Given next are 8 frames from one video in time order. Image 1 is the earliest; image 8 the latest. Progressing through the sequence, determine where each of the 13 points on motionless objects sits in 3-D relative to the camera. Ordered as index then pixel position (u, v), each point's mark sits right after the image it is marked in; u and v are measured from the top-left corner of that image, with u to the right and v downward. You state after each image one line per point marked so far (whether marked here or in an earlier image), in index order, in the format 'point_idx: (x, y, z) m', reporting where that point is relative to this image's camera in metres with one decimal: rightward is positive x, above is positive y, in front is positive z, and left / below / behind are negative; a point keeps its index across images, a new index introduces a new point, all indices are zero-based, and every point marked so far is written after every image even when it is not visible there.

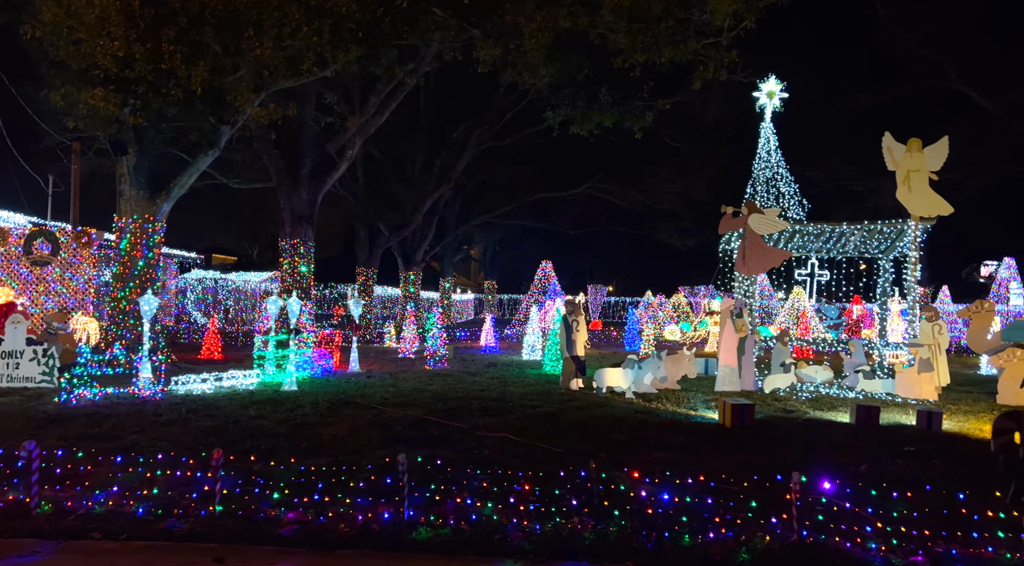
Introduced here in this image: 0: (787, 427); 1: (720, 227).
0: (+3.1, -1.6, +8.8) m
1: (+3.5, +0.9, +13.3) m
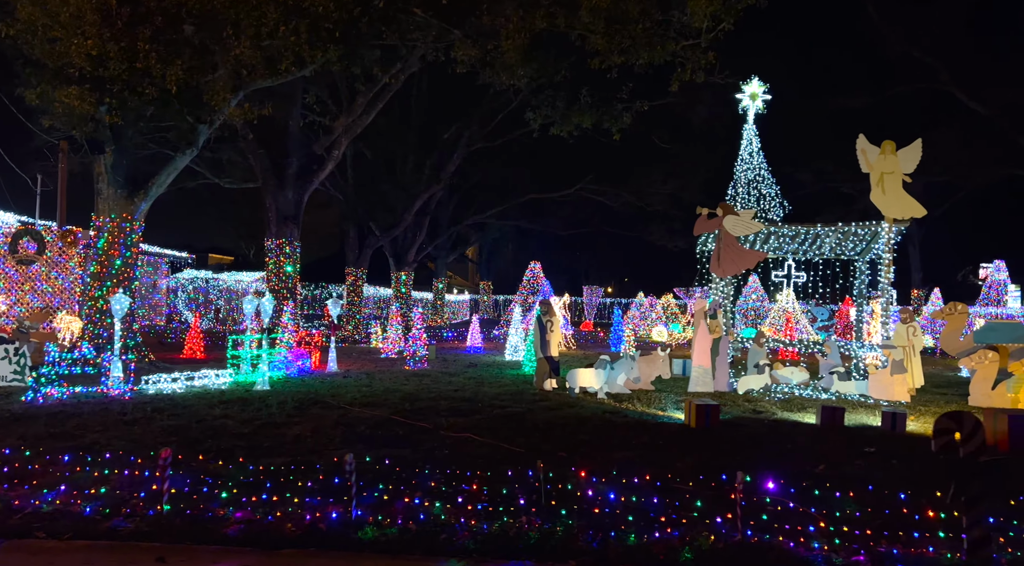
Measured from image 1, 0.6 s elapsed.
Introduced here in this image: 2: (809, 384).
0: (+2.7, -1.6, +8.9) m
1: (+3.1, +0.9, +13.4) m
2: (+5.2, -1.8, +13.8) m
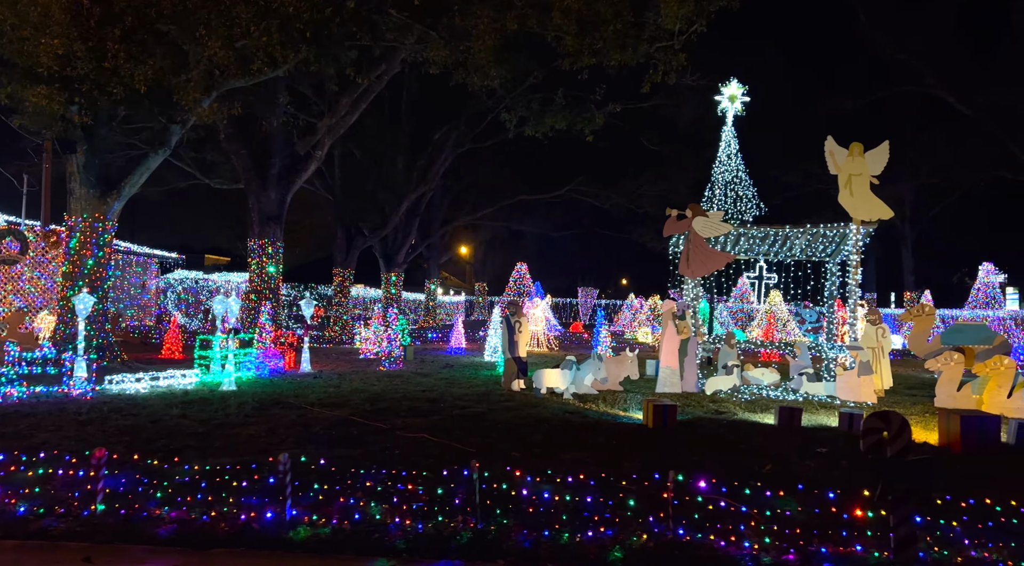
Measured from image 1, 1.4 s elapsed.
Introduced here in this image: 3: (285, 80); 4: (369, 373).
0: (+2.2, -1.6, +8.9) m
1: (+2.6, +0.9, +13.4) m
2: (+4.7, -1.8, +13.8) m
3: (-4.7, +4.5, +17.4) m
4: (-2.8, -1.8, +15.5) m
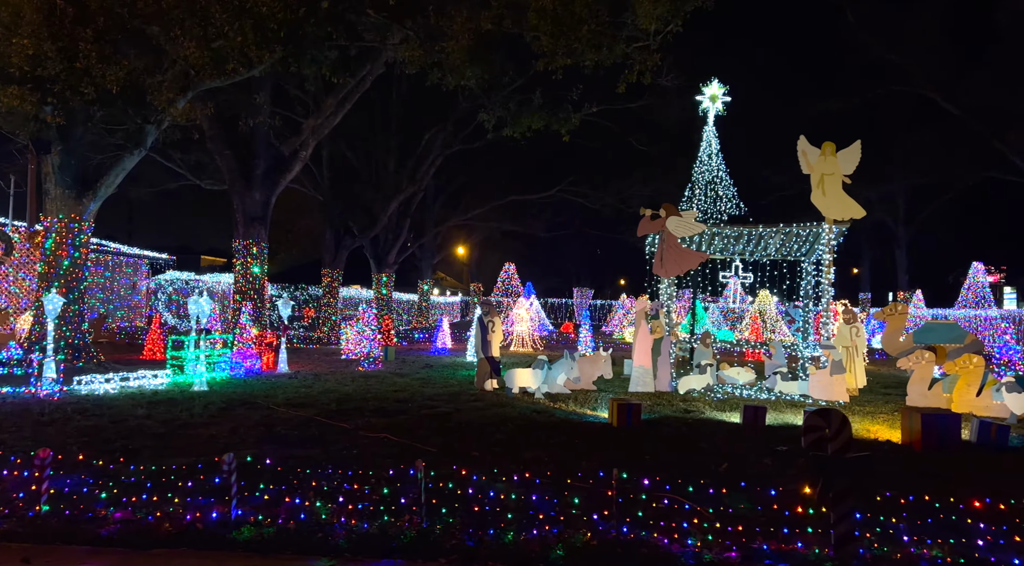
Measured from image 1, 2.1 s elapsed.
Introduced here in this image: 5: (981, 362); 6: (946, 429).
0: (+1.8, -1.6, +8.9) m
1: (+2.2, +0.9, +13.4) m
2: (+4.3, -1.8, +13.9) m
3: (-5.2, +4.5, +17.3) m
4: (-3.3, -1.8, +15.5) m
5: (+6.8, -1.1, +11.5) m
6: (+4.6, -1.5, +8.3) m
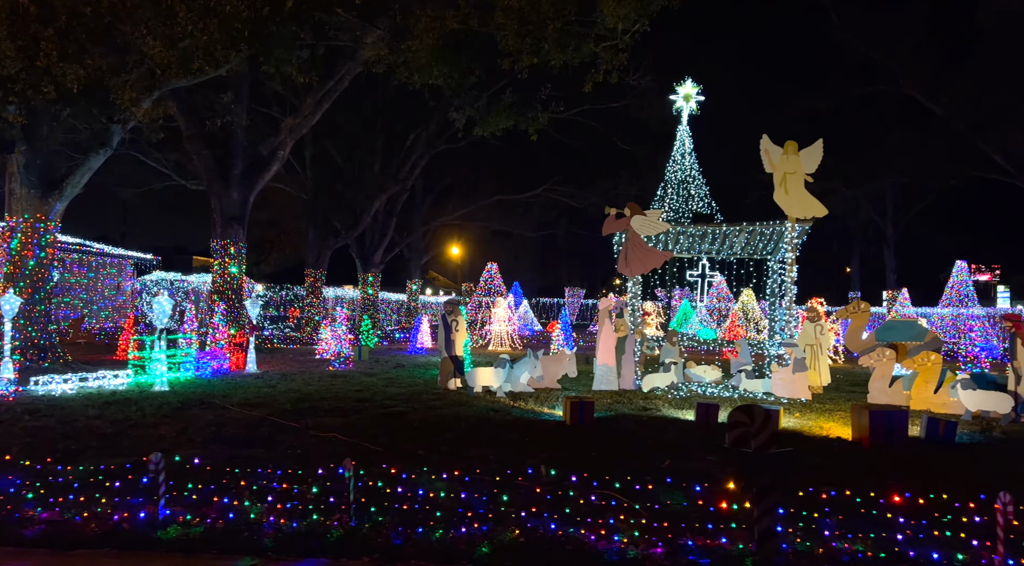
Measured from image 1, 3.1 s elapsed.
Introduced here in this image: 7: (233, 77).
0: (+1.3, -1.6, +8.9) m
1: (+1.6, +0.9, +13.5) m
2: (+3.7, -1.8, +13.9) m
3: (-5.8, +4.5, +17.3) m
4: (-3.9, -1.8, +15.5) m
5: (+6.3, -1.1, +11.5) m
6: (+4.0, -1.5, +8.3) m
7: (-5.9, +4.5, +17.3) m
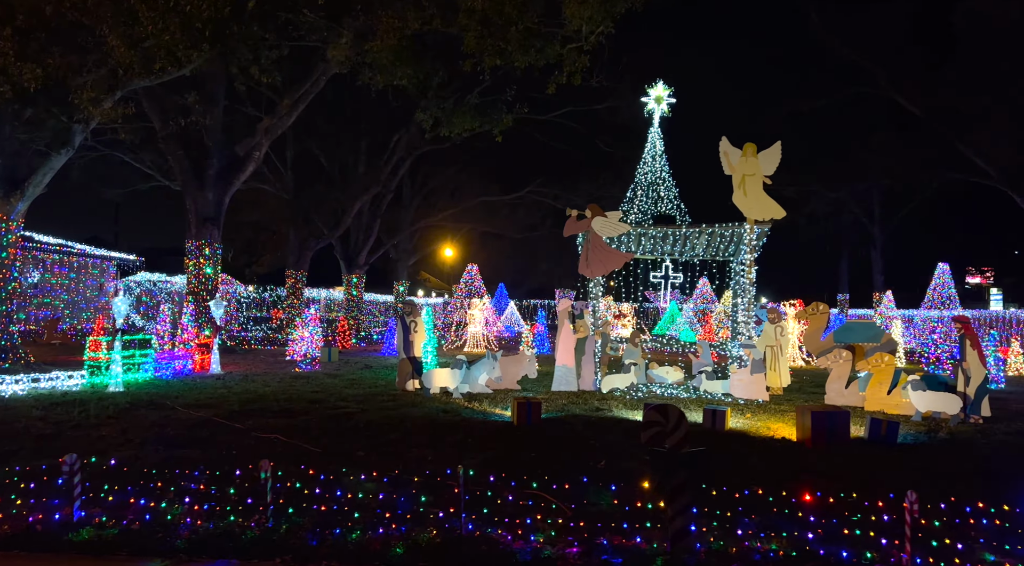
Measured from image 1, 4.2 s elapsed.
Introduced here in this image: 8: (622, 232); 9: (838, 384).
0: (+0.7, -1.6, +9.0) m
1: (+0.9, +0.9, +13.5) m
2: (+3.0, -1.8, +14.0) m
3: (-6.6, +4.5, +17.2) m
4: (-4.6, -1.8, +15.4) m
5: (+5.6, -1.1, +11.6) m
6: (+3.4, -1.5, +8.4) m
7: (-6.6, +4.5, +17.2) m
8: (+1.9, +0.9, +13.5) m
9: (+5.1, -1.6, +12.2) m
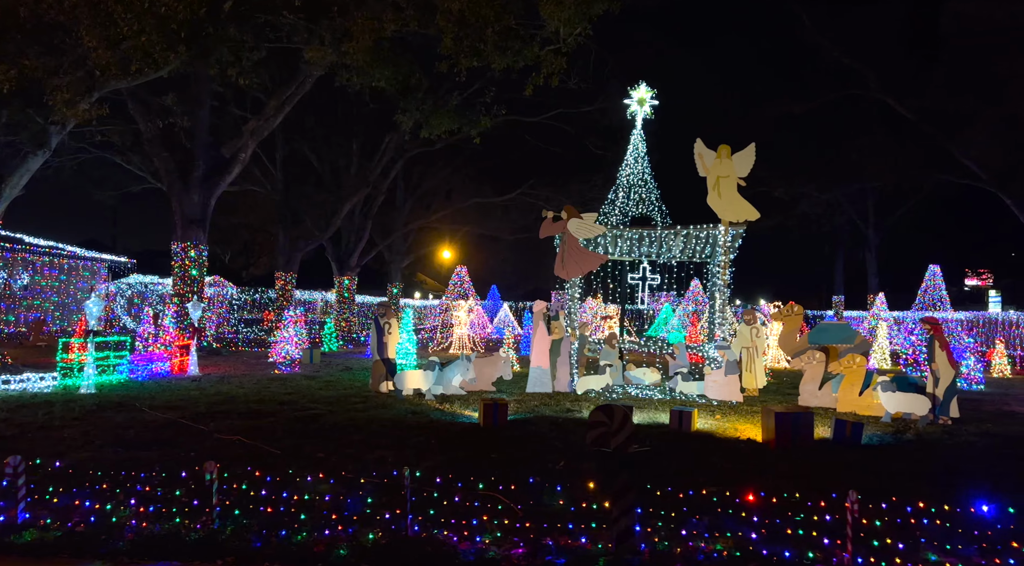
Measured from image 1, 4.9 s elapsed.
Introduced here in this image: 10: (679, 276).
0: (+0.3, -1.6, +9.0) m
1: (+0.5, +0.9, +13.5) m
2: (+2.6, -1.8, +14.0) m
3: (-7.0, +4.5, +17.2) m
4: (-5.0, -1.8, +15.4) m
5: (+5.2, -1.2, +11.7) m
6: (+3.1, -1.5, +8.4) m
7: (-7.1, +4.5, +17.2) m
8: (+1.5, +0.8, +13.5) m
9: (+4.7, -1.6, +12.3) m
10: (+3.7, +0.1, +17.2) m
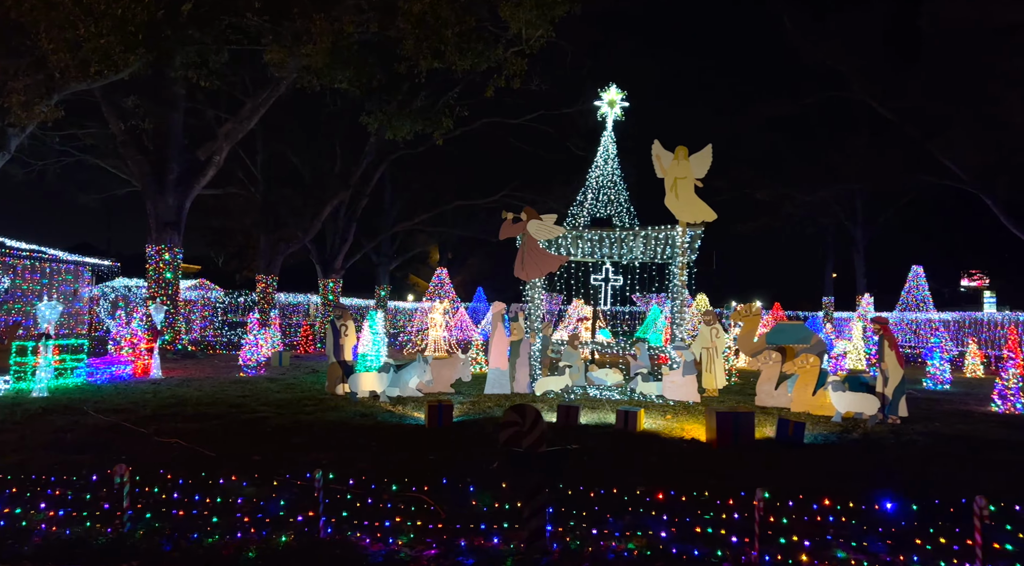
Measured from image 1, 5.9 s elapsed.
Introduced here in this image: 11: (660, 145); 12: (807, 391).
0: (-0.3, -1.7, +9.0) m
1: (-0.2, +0.9, +13.5) m
2: (+1.9, -1.9, +14.0) m
3: (-7.7, +4.4, +17.1) m
4: (-5.7, -1.9, +15.3) m
5: (+4.6, -1.2, +11.7) m
6: (+2.4, -1.5, +8.4) m
7: (-7.8, +4.4, +17.1) m
8: (+0.8, +0.8, +13.5) m
9: (+4.0, -1.6, +12.3) m
10: (+2.9, +0.1, +17.3) m
11: (+2.4, +2.3, +12.9) m
12: (+4.4, -1.6, +11.7) m
